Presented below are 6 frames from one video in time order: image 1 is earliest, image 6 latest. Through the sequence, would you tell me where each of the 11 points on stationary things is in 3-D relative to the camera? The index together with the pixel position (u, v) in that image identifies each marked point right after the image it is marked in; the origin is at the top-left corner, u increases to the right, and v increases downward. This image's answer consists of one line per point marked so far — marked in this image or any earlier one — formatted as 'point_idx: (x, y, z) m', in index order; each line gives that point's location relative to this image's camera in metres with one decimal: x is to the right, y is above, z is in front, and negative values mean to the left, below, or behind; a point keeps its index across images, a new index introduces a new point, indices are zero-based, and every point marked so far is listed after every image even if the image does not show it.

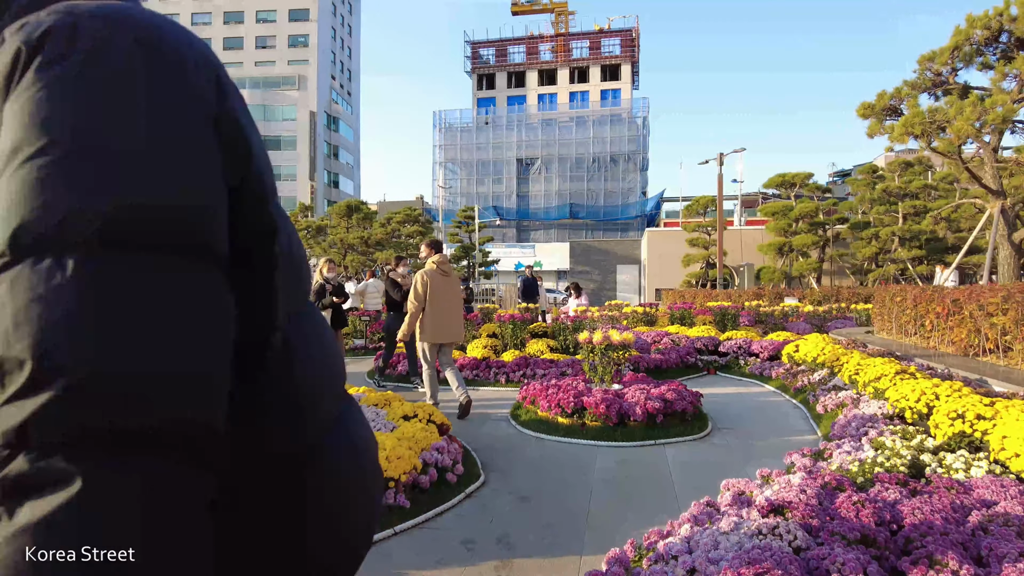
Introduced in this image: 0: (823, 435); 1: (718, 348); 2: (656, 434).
0: (+2.7, -1.3, +5.7) m
1: (+3.2, -0.9, +10.3) m
2: (+1.2, -1.3, +5.6) m
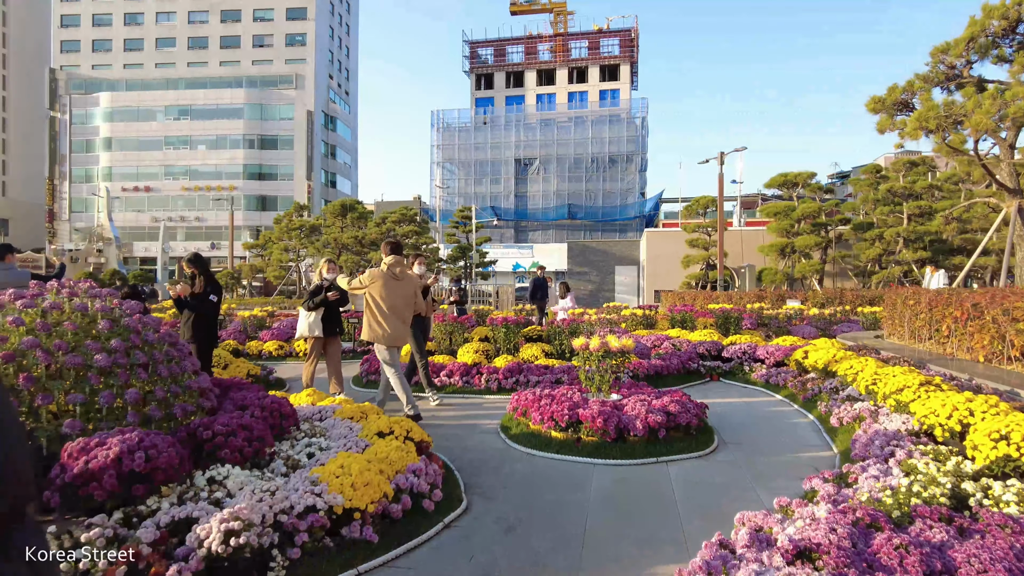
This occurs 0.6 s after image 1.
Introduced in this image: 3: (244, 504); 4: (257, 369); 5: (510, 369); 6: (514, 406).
0: (+2.6, -1.3, +5.2) m
1: (+3.1, -1.0, +9.8) m
2: (+1.1, -1.3, +5.1) m
3: (-1.3, -1.0, +3.2) m
4: (-3.3, -1.0, +8.4) m
5: (0.0, -1.0, +8.0) m
6: (0.0, -1.1, +6.0) m
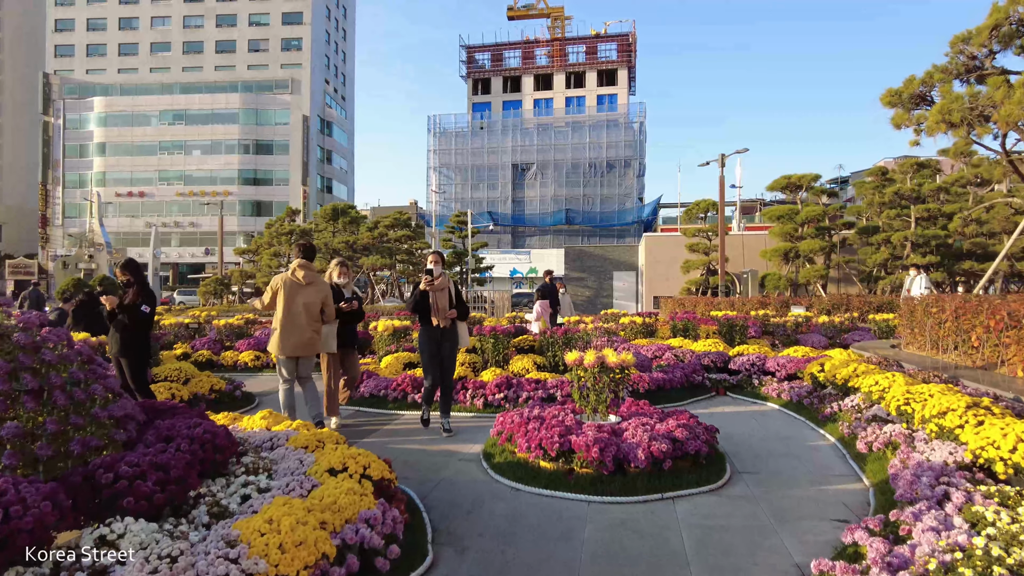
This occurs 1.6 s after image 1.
0: (+2.5, -1.3, +4.5) m
1: (+3.0, -1.1, +9.1) m
2: (+1.0, -1.3, +4.4) m
3: (-1.4, -1.1, +2.4) m
4: (-3.4, -1.1, +7.7) m
5: (-0.1, -1.1, +7.3) m
6: (-0.1, -1.1, +5.2) m
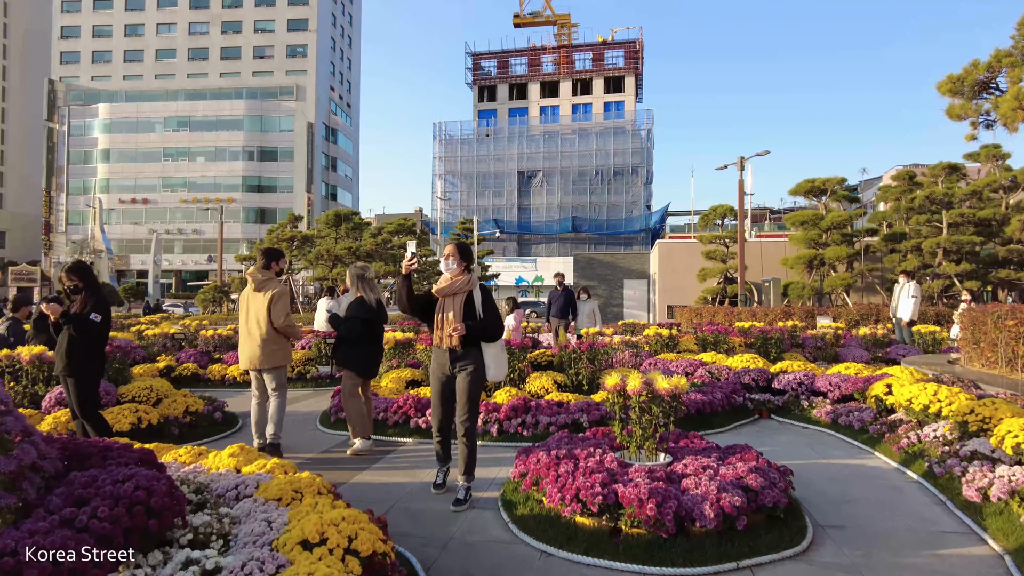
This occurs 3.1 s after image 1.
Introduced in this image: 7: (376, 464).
0: (+2.7, -1.4, +3.5) m
1: (+3.2, -1.2, +8.1) m
2: (+1.2, -1.4, +3.4) m
3: (-1.3, -1.1, +1.5) m
4: (-3.2, -1.2, +6.8) m
5: (0.0, -1.1, +6.3) m
6: (+0.1, -1.2, +4.3) m
7: (-1.1, -1.5, +5.5) m
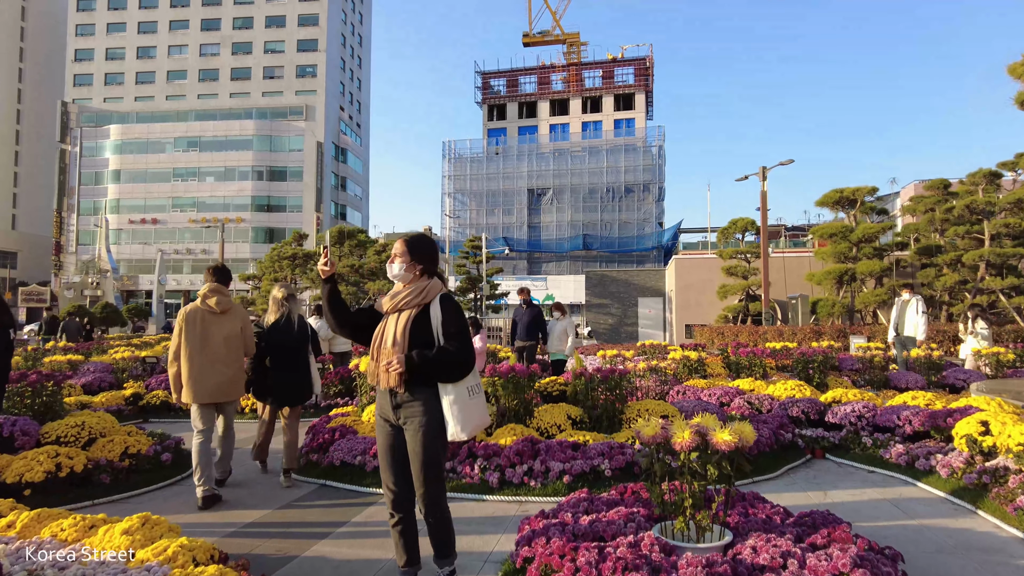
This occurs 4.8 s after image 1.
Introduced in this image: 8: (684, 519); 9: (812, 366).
0: (+2.6, -1.4, +2.3) m
1: (+3.3, -1.3, +6.8) m
2: (+1.2, -1.4, +2.2) m
3: (-1.3, -1.1, +0.3) m
4: (-3.2, -1.4, +5.6) m
5: (+0.1, -1.3, +5.1) m
6: (+0.1, -1.2, +3.1) m
7: (-1.1, -1.6, +4.3) m
8: (+0.8, -1.1, +3.1) m
9: (+4.4, -1.2, +9.7) m
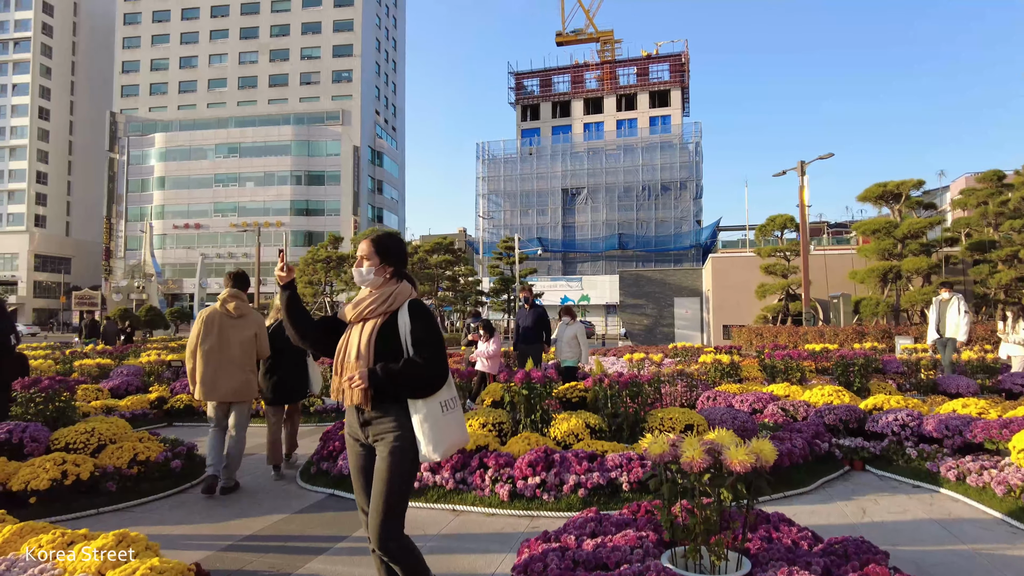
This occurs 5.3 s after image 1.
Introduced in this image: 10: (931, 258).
0: (+2.6, -1.4, +1.9) m
1: (+3.4, -1.3, +6.4) m
2: (+1.1, -1.4, +1.9) m
3: (-1.5, -1.1, +0.1) m
4: (-3.1, -1.4, +5.6) m
5: (+0.2, -1.3, +4.8) m
6: (0.0, -1.3, +2.8) m
7: (-1.1, -1.6, +4.1) m
8: (+0.8, -1.1, +2.8) m
9: (+4.8, -1.1, +9.2) m
10: (+10.9, +0.8, +17.0) m
